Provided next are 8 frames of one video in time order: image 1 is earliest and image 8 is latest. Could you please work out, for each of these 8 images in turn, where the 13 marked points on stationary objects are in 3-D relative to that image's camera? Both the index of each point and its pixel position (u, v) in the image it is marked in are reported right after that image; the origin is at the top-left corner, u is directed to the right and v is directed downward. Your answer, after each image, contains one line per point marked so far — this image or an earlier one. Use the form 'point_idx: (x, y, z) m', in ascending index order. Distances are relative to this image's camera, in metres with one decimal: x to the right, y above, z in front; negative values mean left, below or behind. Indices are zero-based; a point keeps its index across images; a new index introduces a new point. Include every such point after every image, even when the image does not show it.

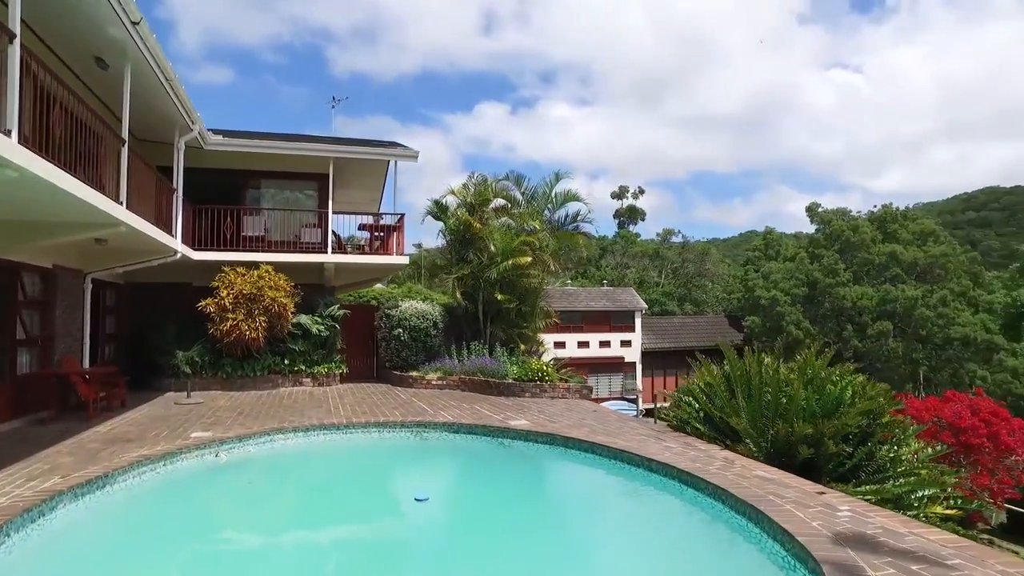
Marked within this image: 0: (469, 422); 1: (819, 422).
0: (-0.6, -1.9, +8.9) m
1: (+3.4, -1.5, +7.0) m
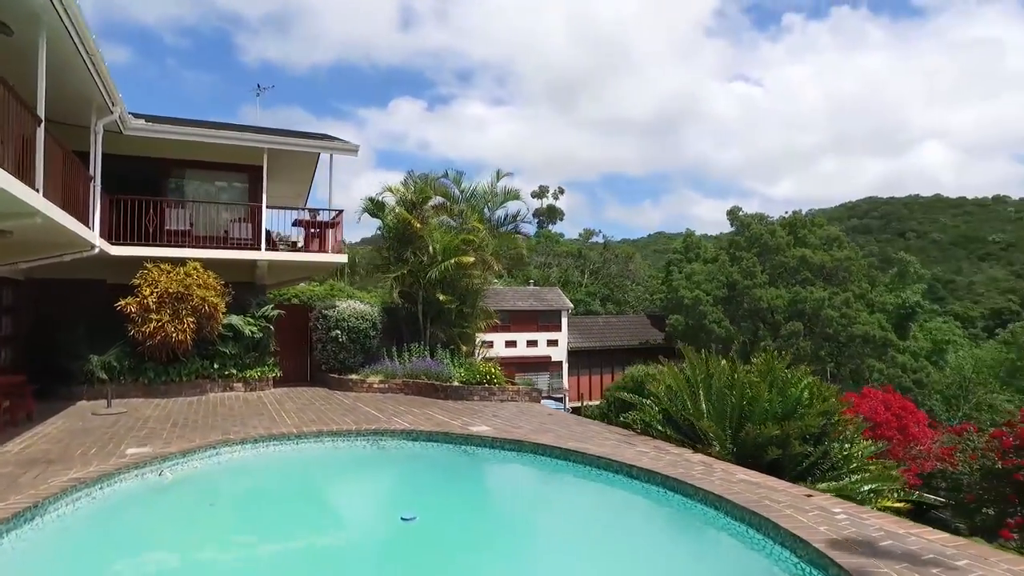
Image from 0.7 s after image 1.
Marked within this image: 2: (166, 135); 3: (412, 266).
0: (-1.1, -1.9, +8.6) m
1: (+3.0, -1.6, +7.3) m
2: (-6.3, +2.8, +11.4) m
3: (-2.2, +0.5, +13.8) m
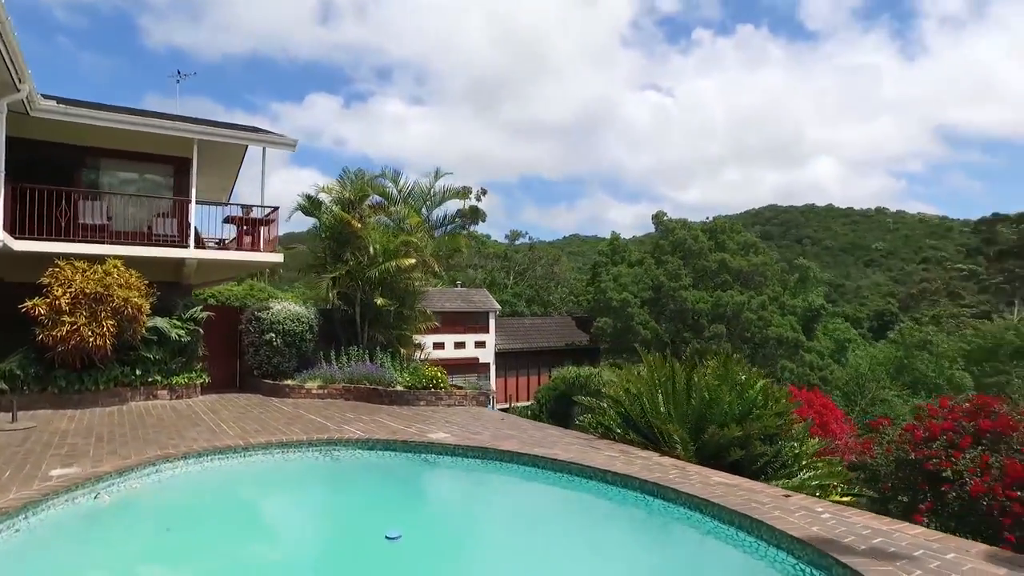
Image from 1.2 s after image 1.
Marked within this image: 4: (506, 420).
0: (-1.7, -1.9, +8.2) m
1: (+2.7, -1.6, +7.5) m
2: (-7.1, +2.8, +10.4) m
3: (-3.4, +0.4, +13.3) m
4: (-0.1, -2.0, +9.6) m
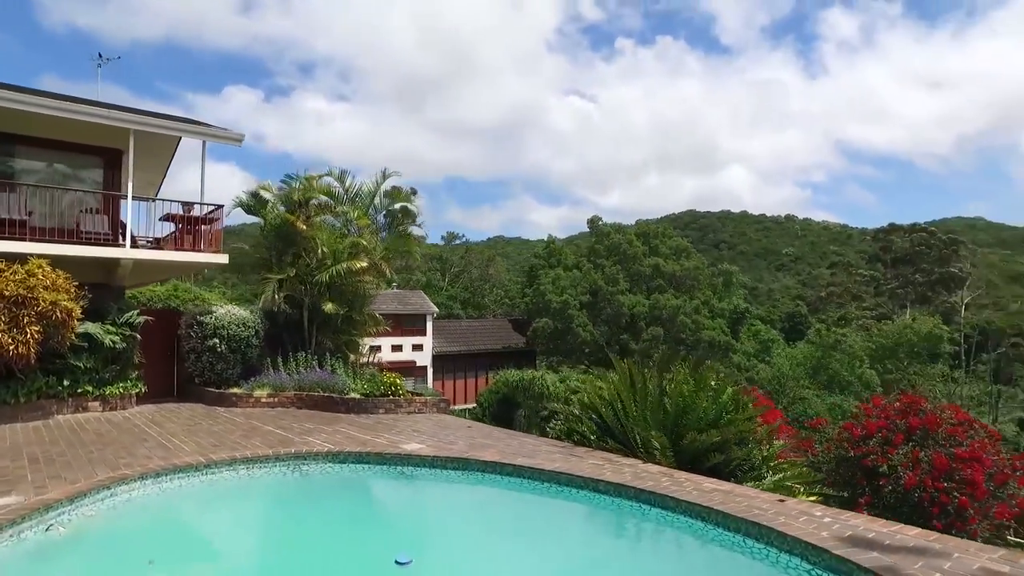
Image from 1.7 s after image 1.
0: (-2.0, -2.0, +7.9) m
1: (+2.4, -1.7, +7.7) m
2: (-7.6, +2.8, +9.4) m
3: (-4.3, +0.4, +12.7) m
4: (-0.6, -2.1, +9.4) m
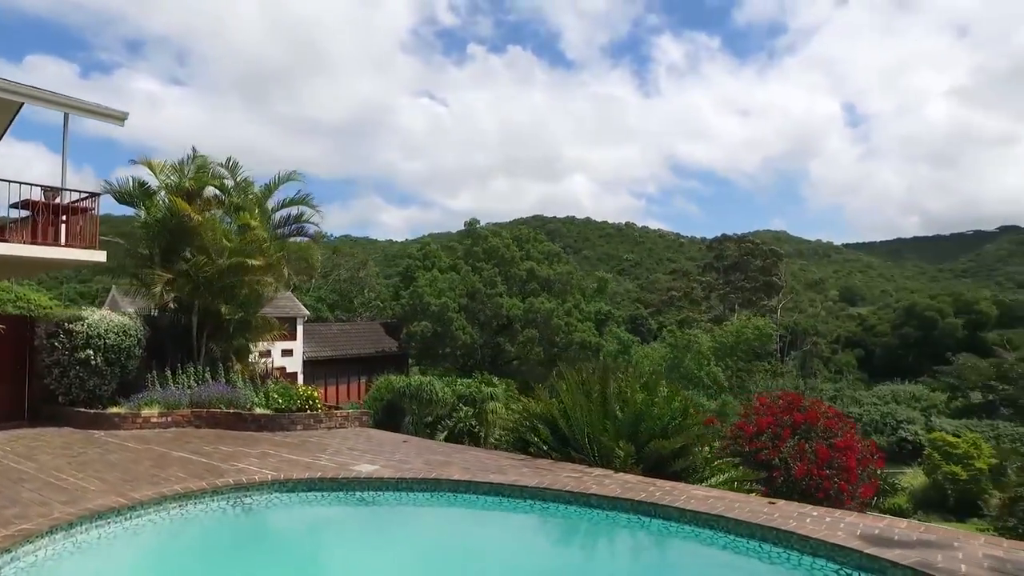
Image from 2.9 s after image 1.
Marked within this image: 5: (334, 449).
0: (-2.3, -2.1, +7.0) m
1: (+2.0, -1.8, +7.9) m
2: (-8.1, +2.8, +7.1) m
3: (-5.7, +0.4, +11.1) m
4: (-1.4, -2.2, +8.8) m
5: (-2.4, -2.1, +8.3) m
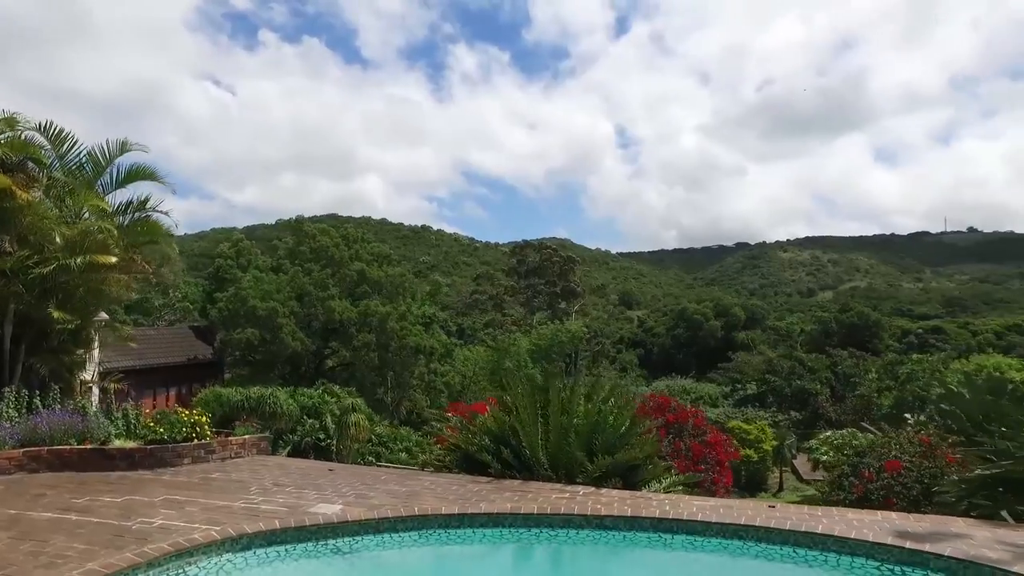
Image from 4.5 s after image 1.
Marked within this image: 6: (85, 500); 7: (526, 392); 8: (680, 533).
0: (-2.3, -2.1, +5.5) m
1: (+1.5, -1.9, +7.7) m
2: (-7.8, +2.8, +3.8) m
3: (-6.8, +0.4, +8.4) m
4: (-2.0, -2.2, +7.6) m
5: (-2.8, -2.2, +6.8) m
6: (-4.2, -2.1, +6.2) m
7: (+0.3, -1.4, +8.0) m
8: (+1.5, -2.2, +5.7) m
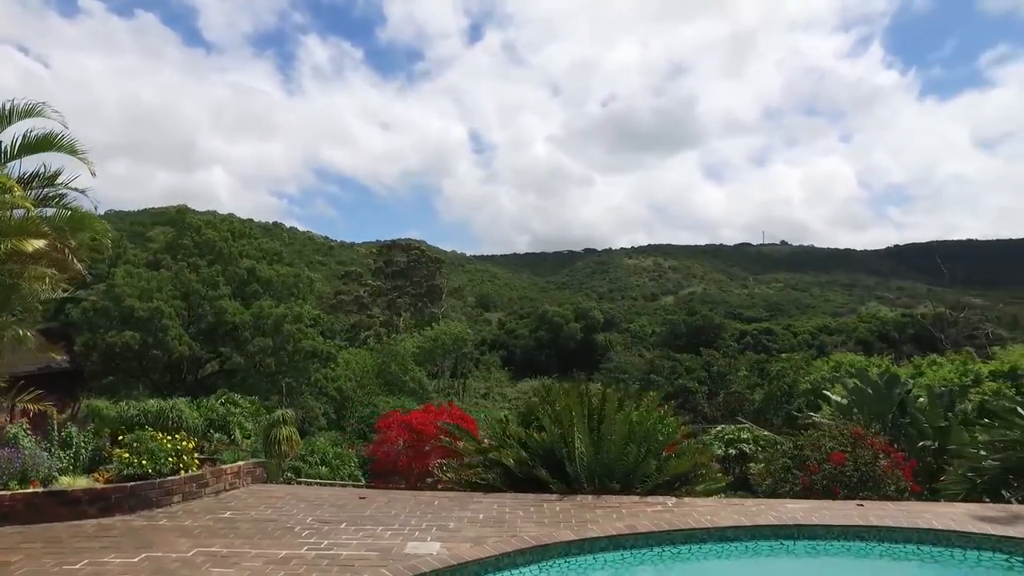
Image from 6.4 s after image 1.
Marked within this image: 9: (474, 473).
0: (-1.2, -2.0, +4.4) m
1: (+2.1, -1.9, +7.4) m
2: (-6.0, +3.0, +1.5) m
3: (-6.2, +0.5, +6.1) m
4: (-1.3, -2.1, +6.4) m
5: (-1.9, -2.1, +5.5) m
6: (-3.2, -2.0, +4.6) m
7: (+0.9, -1.3, +7.4) m
8: (+2.6, -2.2, +5.4) m
9: (-0.5, -2.3, +7.6) m
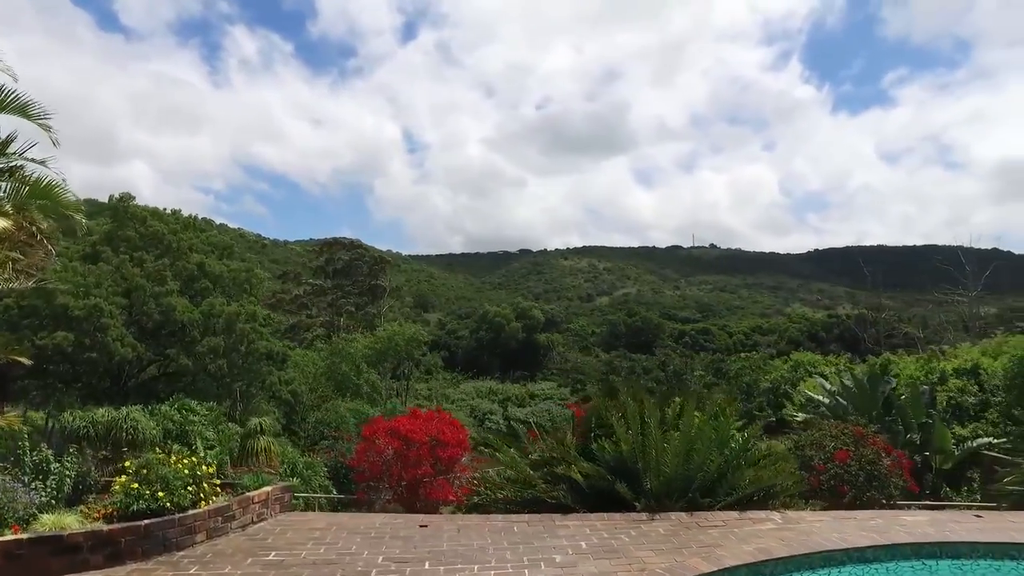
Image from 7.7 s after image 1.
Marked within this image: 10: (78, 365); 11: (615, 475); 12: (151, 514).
0: (-0.2, -1.9, +3.3) m
1: (+2.7, -1.8, +6.6) m
2: (-4.7, +3.1, 0.0) m
3: (-5.3, +0.6, +4.6) m
4: (-0.5, -2.0, +5.4) m
5: (-1.0, -2.0, +4.4) m
6: (-2.2, -1.9, +3.4) m
7: (+1.6, -1.2, +6.5) m
8: (+3.4, -2.1, +4.8) m
9: (+0.1, -2.2, +6.7) m
10: (-12.7, -2.2, +18.7) m
11: (+1.2, -1.9, +6.4) m
12: (-2.8, -1.7, +4.8) m
